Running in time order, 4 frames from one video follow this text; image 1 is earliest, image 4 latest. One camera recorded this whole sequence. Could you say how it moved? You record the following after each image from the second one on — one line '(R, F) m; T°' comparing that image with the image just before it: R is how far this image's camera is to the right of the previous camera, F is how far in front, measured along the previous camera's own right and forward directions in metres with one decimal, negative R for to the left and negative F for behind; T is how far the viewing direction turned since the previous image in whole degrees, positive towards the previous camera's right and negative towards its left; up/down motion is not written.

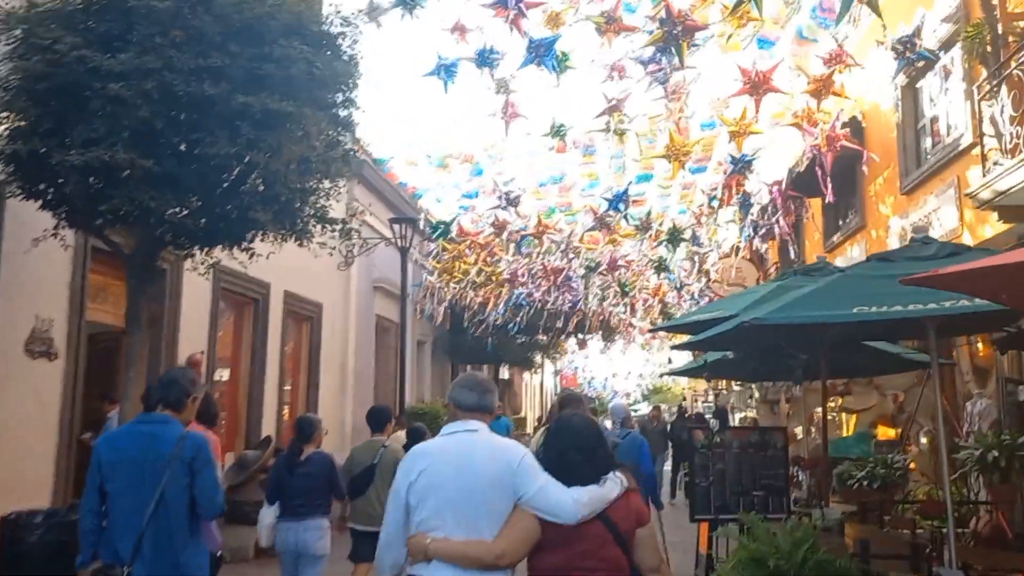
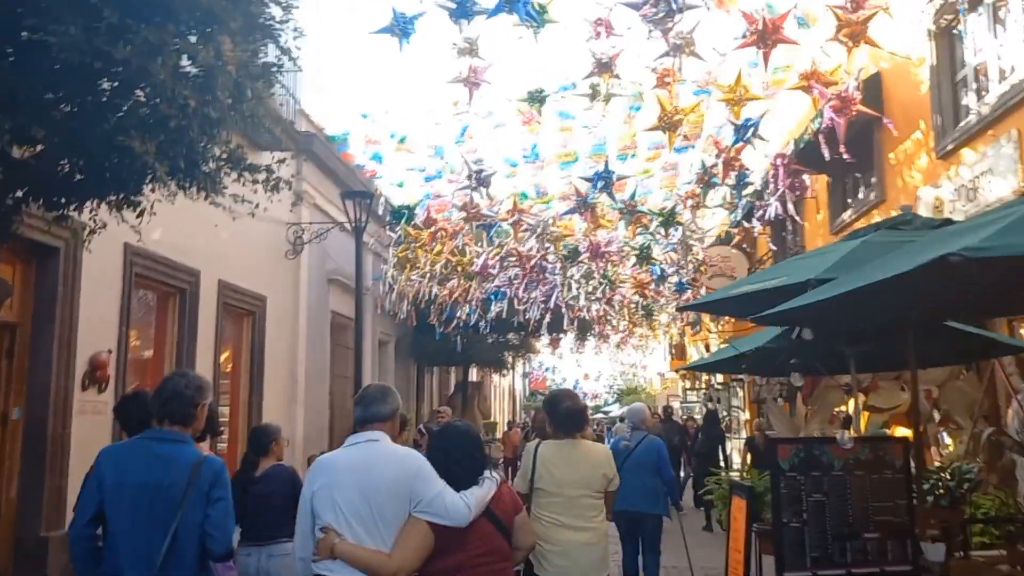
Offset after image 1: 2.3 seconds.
(-0.1, +1.8) m; +2°
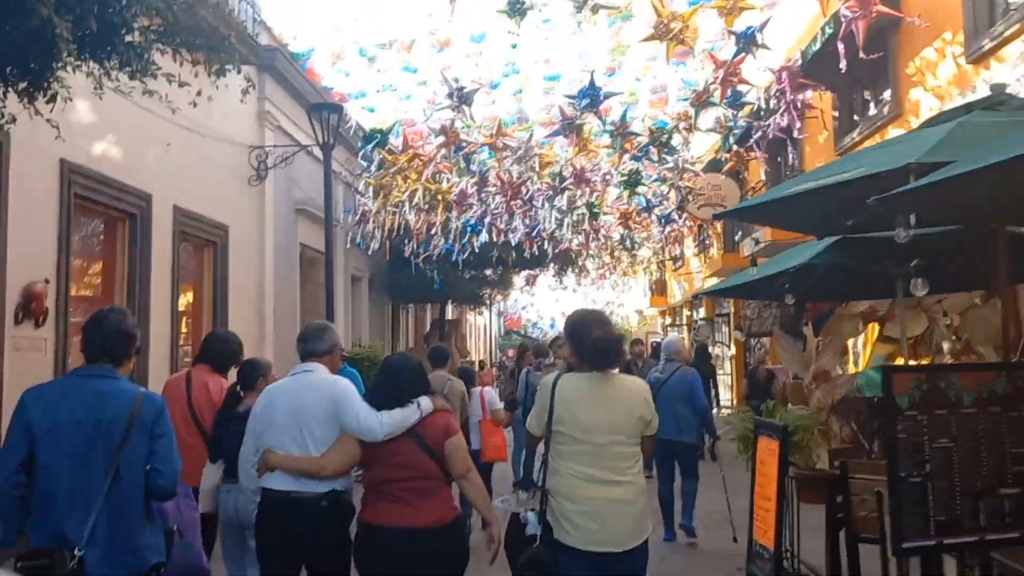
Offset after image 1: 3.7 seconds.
(-0.2, +0.9) m; +2°
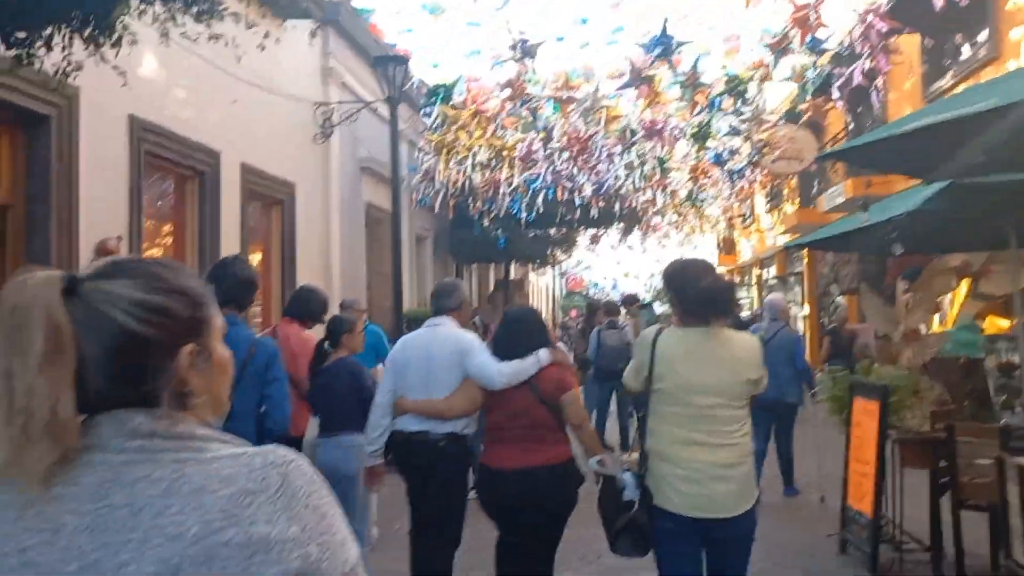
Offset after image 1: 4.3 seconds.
(-0.1, +0.2) m; -4°
